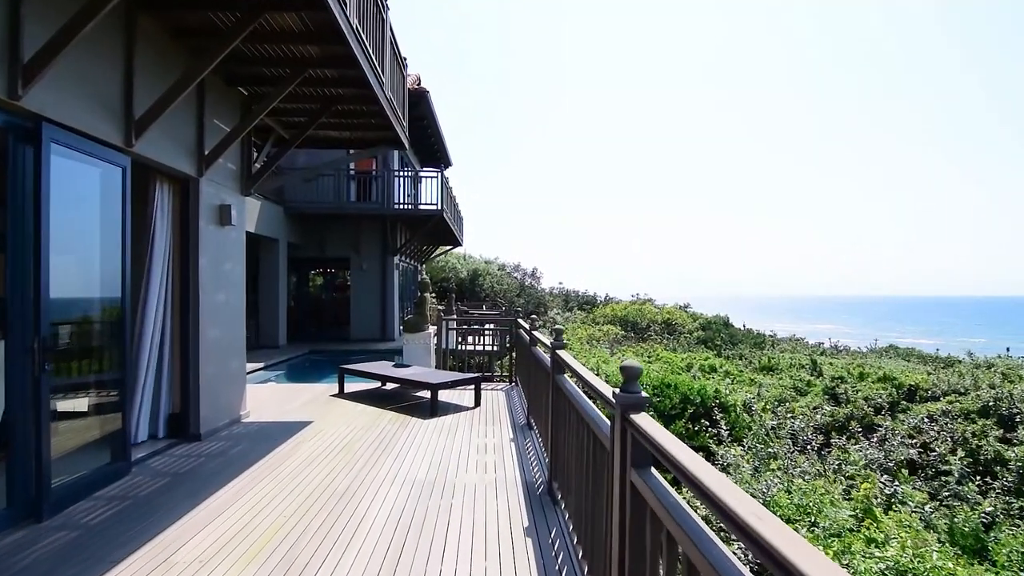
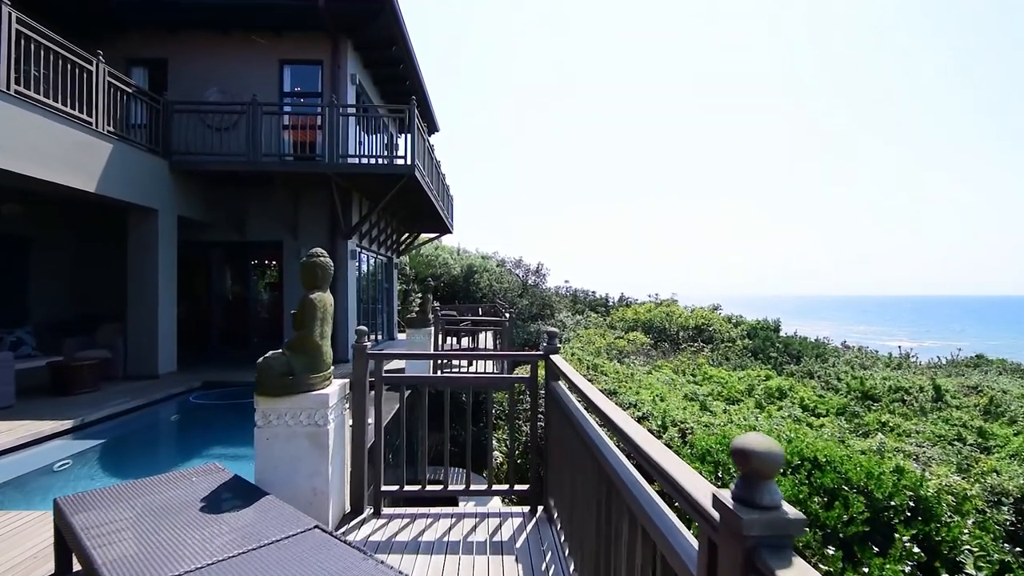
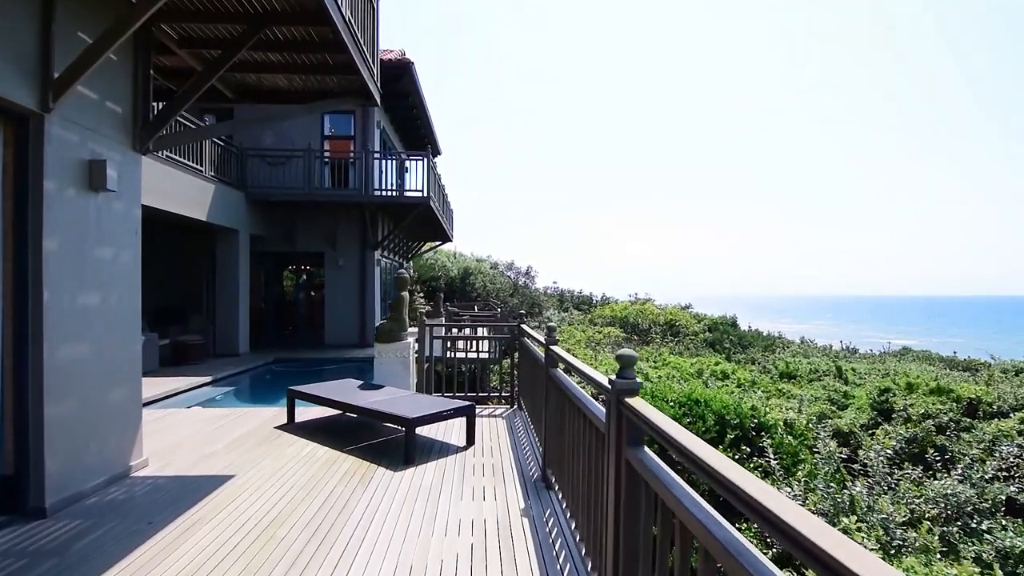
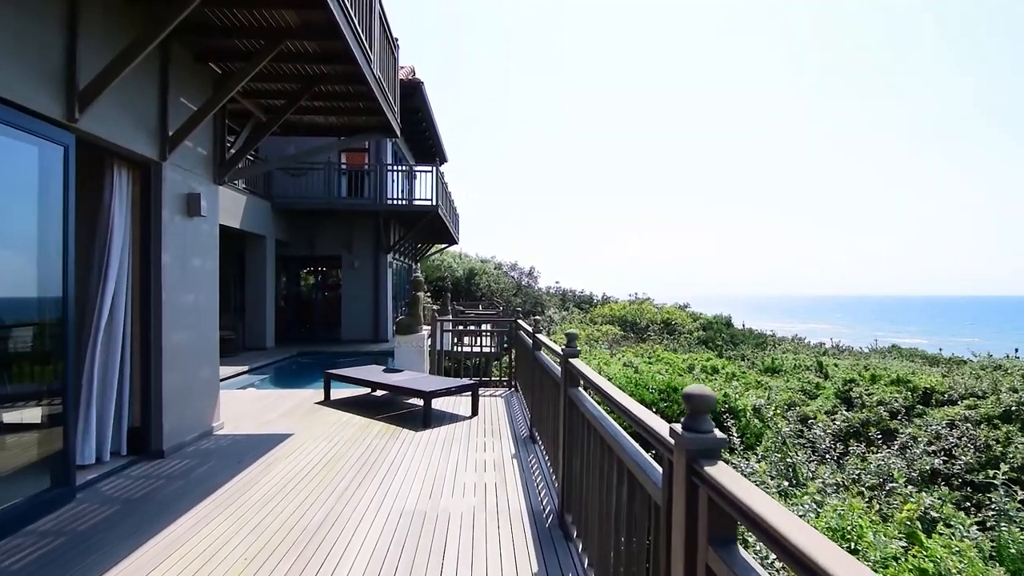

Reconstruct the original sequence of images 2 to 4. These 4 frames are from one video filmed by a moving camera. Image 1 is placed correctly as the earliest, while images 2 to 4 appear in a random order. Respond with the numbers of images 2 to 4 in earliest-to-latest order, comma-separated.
4, 3, 2
